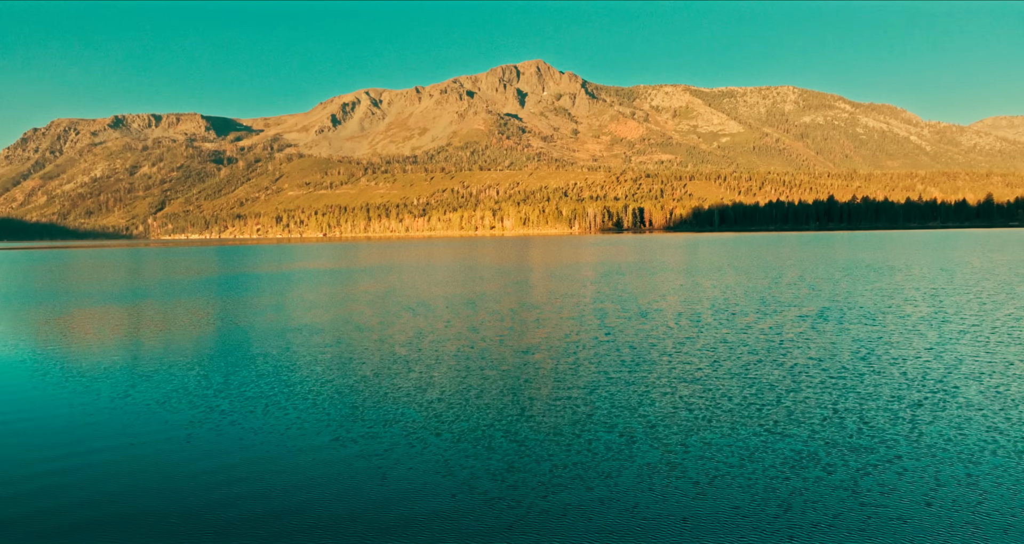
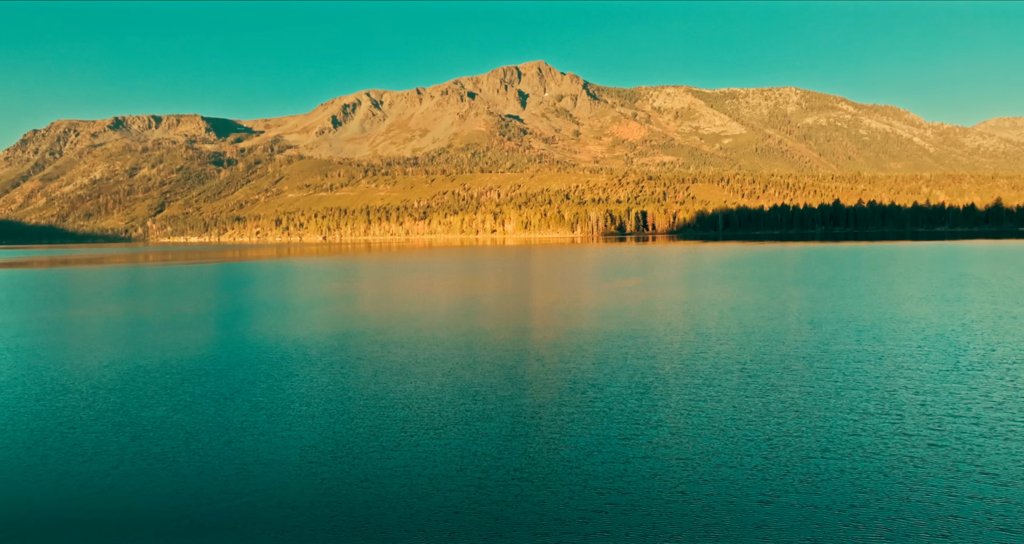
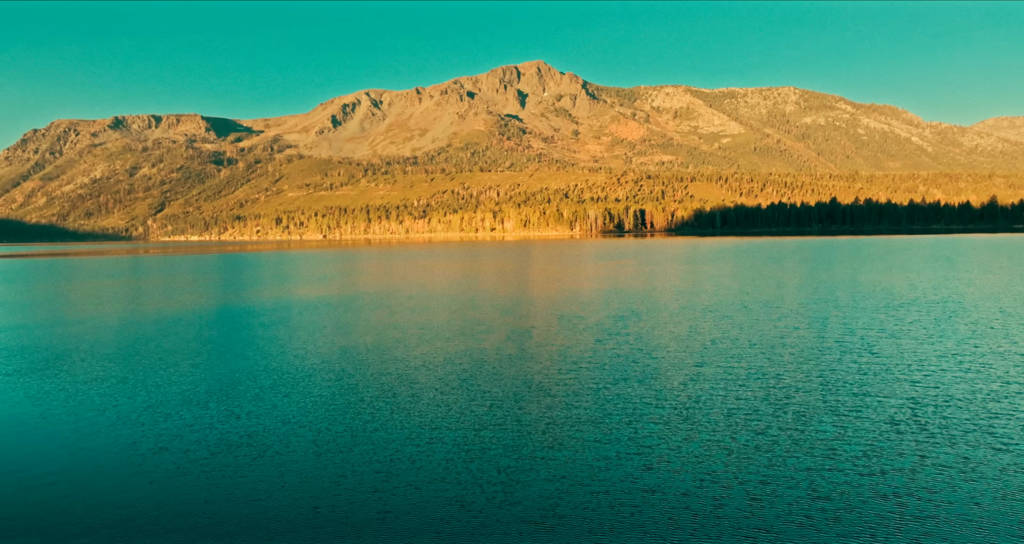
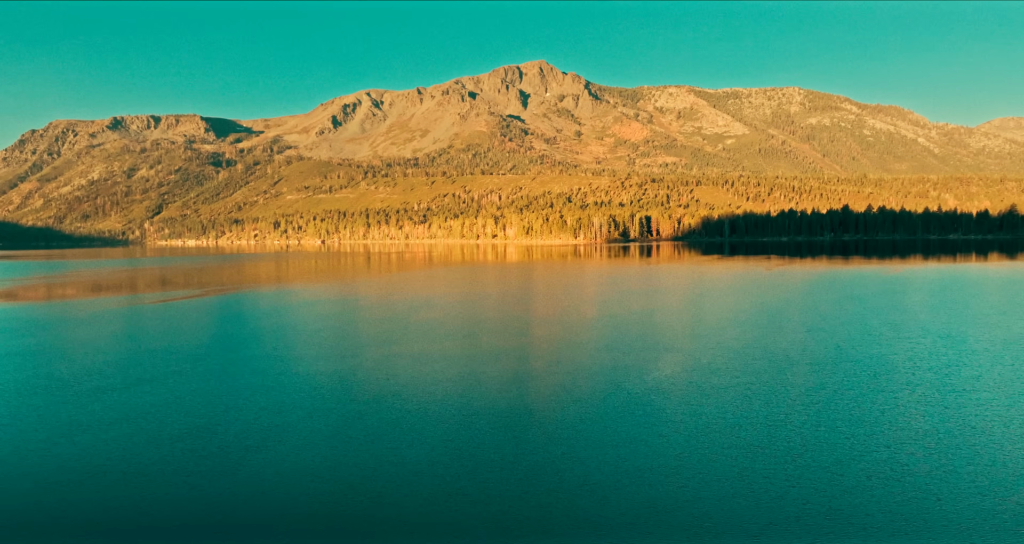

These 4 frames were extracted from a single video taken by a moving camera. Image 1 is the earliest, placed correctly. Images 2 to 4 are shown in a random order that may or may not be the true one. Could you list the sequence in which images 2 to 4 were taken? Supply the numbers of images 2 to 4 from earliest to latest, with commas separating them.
3, 2, 4
